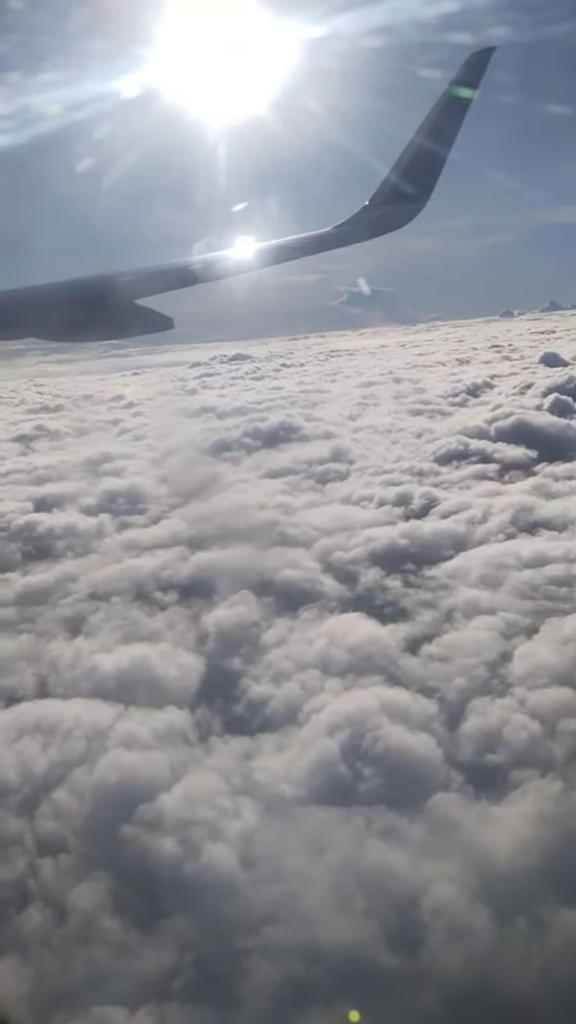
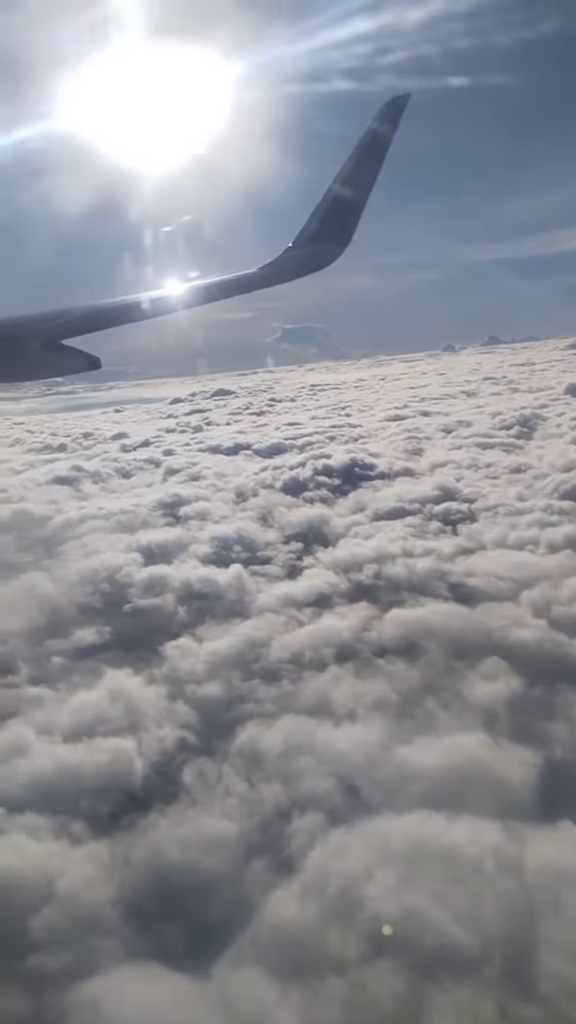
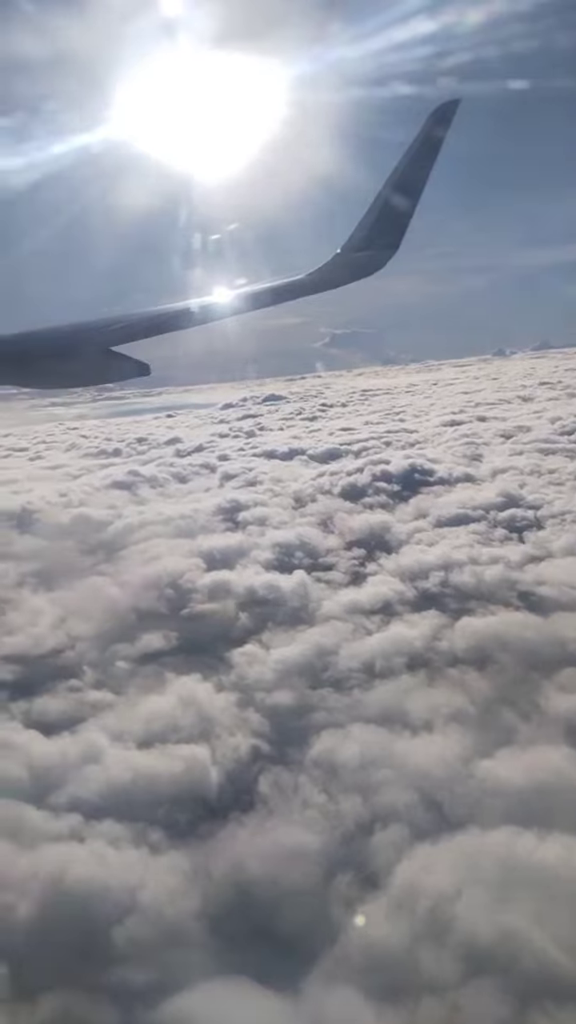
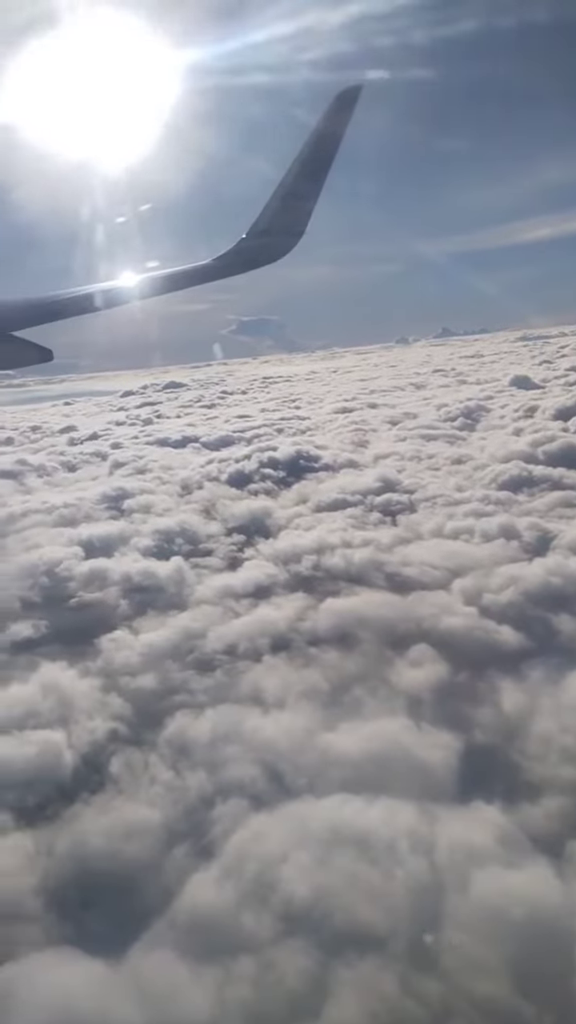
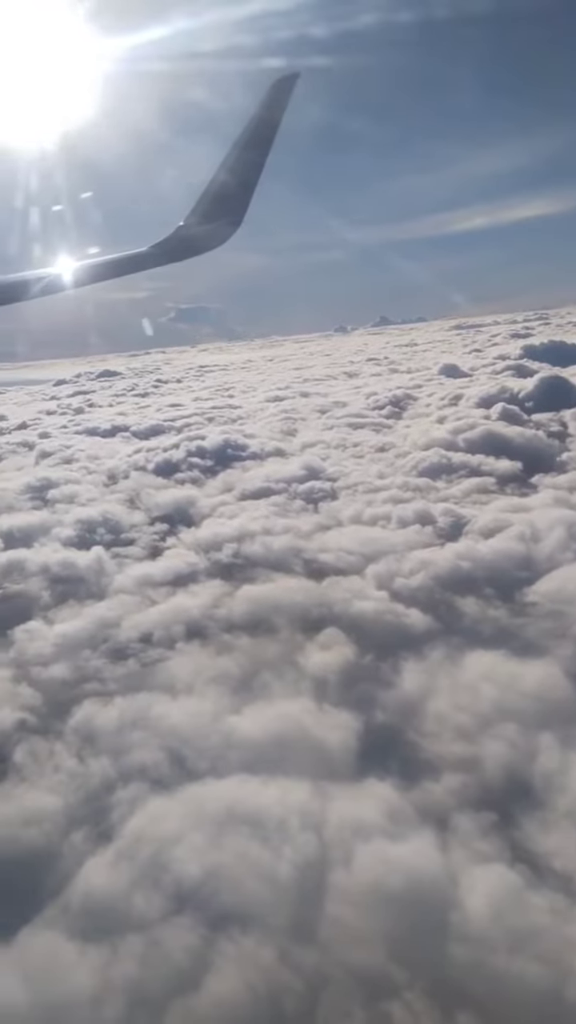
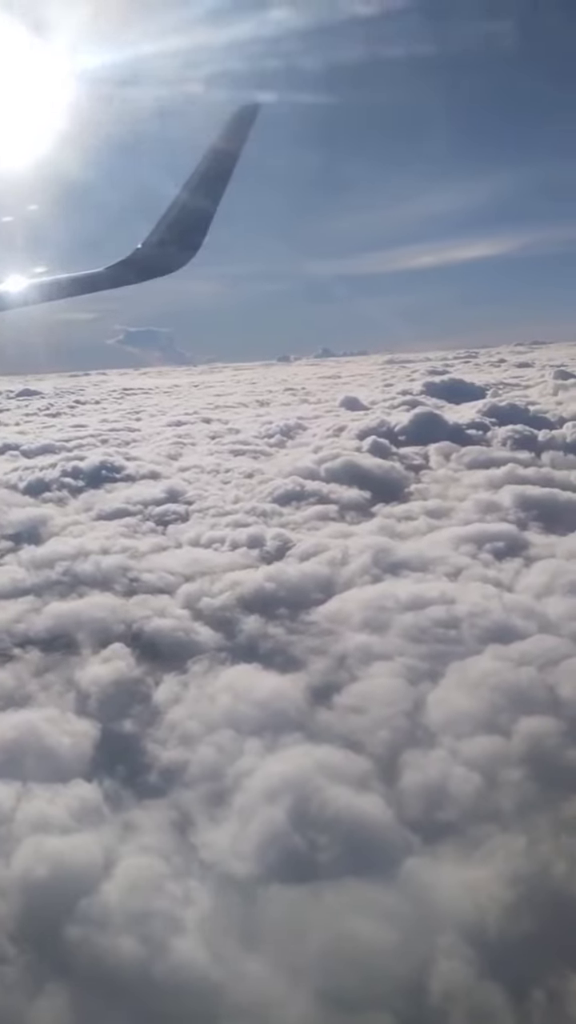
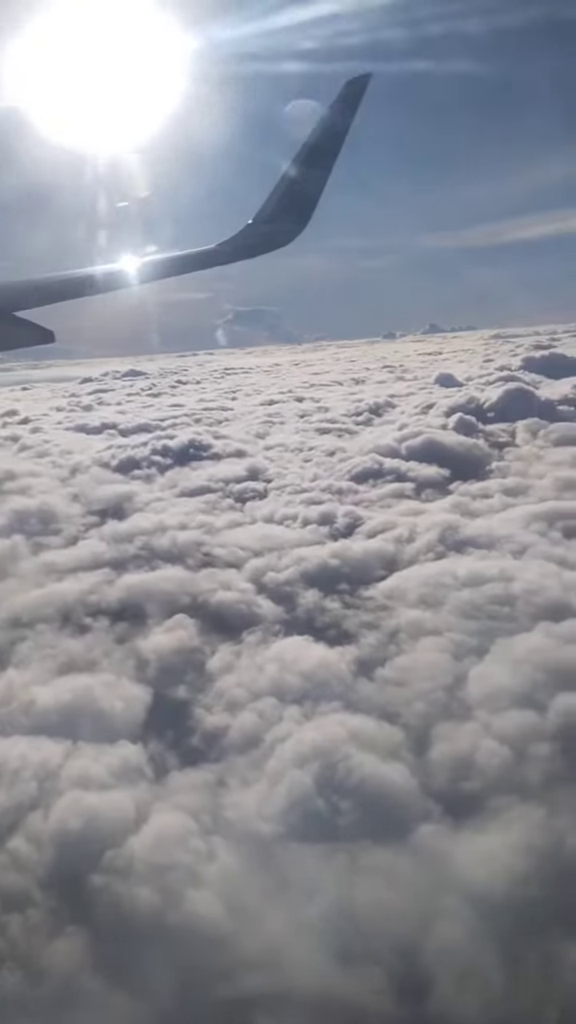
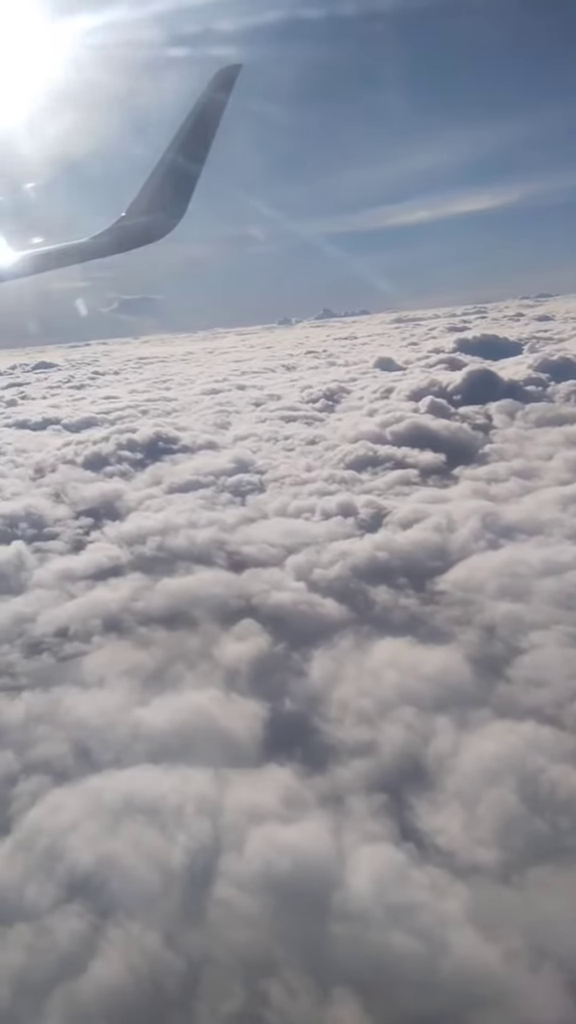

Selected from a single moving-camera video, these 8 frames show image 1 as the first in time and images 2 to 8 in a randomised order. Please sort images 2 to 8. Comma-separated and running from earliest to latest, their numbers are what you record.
7, 6, 8, 5, 4, 2, 3
